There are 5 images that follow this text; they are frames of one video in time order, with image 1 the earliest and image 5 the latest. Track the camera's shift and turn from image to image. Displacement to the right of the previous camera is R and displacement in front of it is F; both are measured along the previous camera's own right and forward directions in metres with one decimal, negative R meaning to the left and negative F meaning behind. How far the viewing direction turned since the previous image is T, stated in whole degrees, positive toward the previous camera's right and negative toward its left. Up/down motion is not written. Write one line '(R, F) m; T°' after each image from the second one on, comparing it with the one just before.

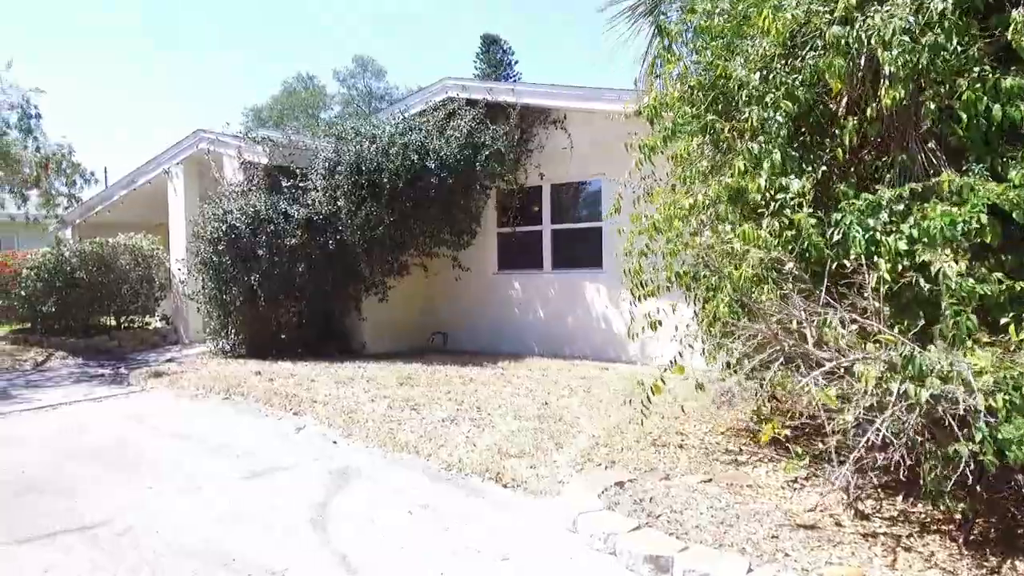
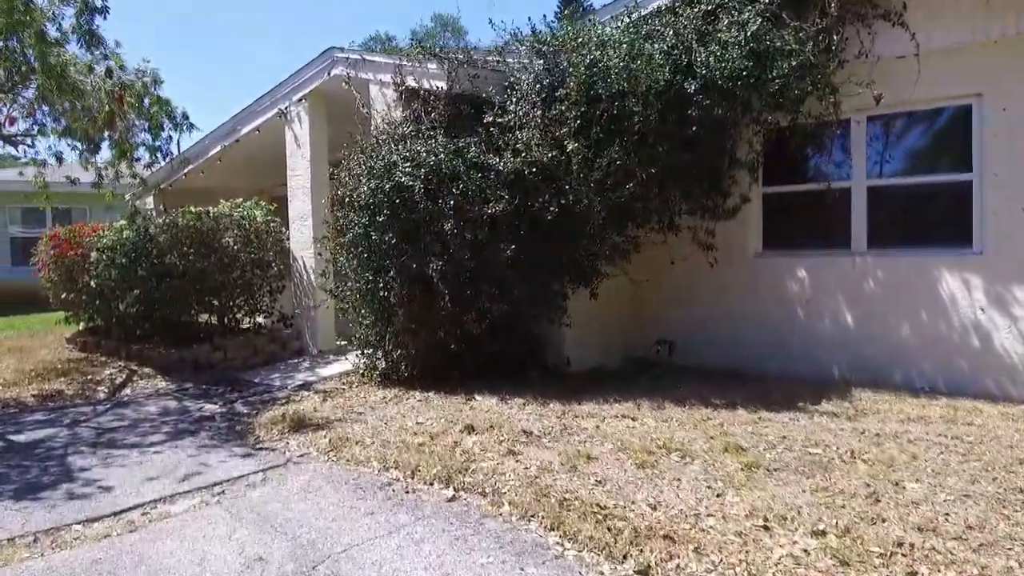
(-2.5, +4.0) m; -4°
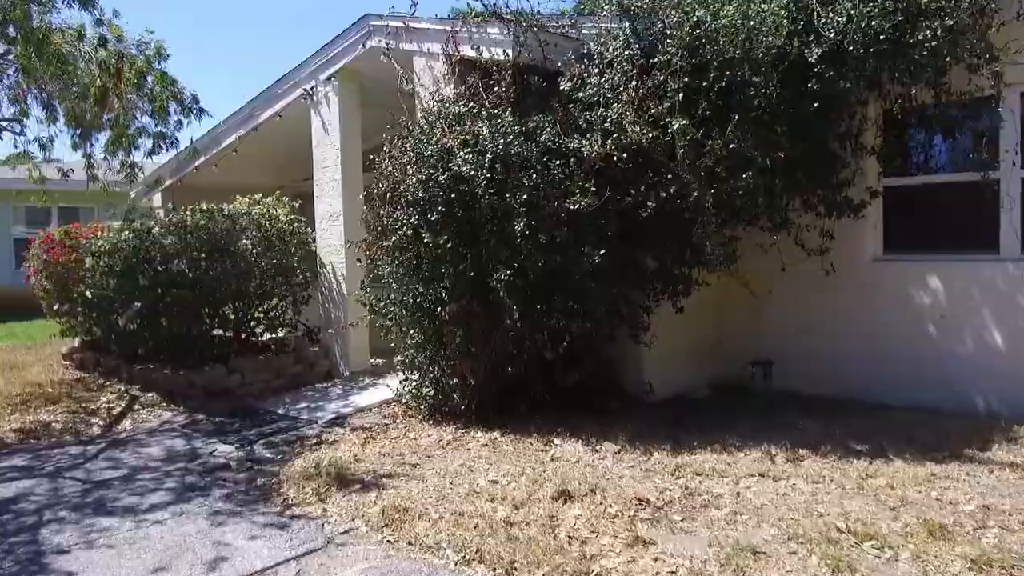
(-0.6, +1.4) m; -1°
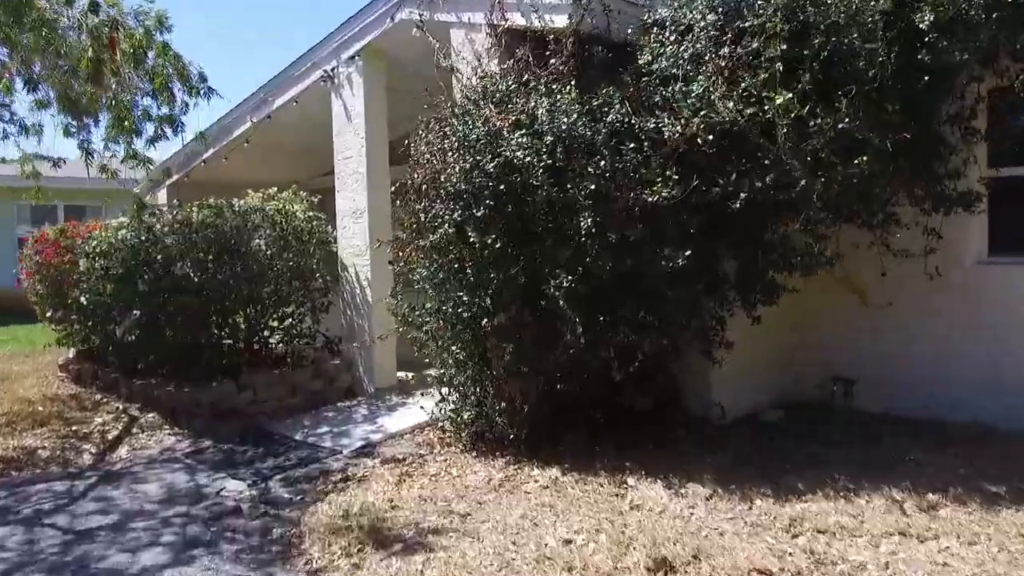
(-0.3, +0.9) m; -1°
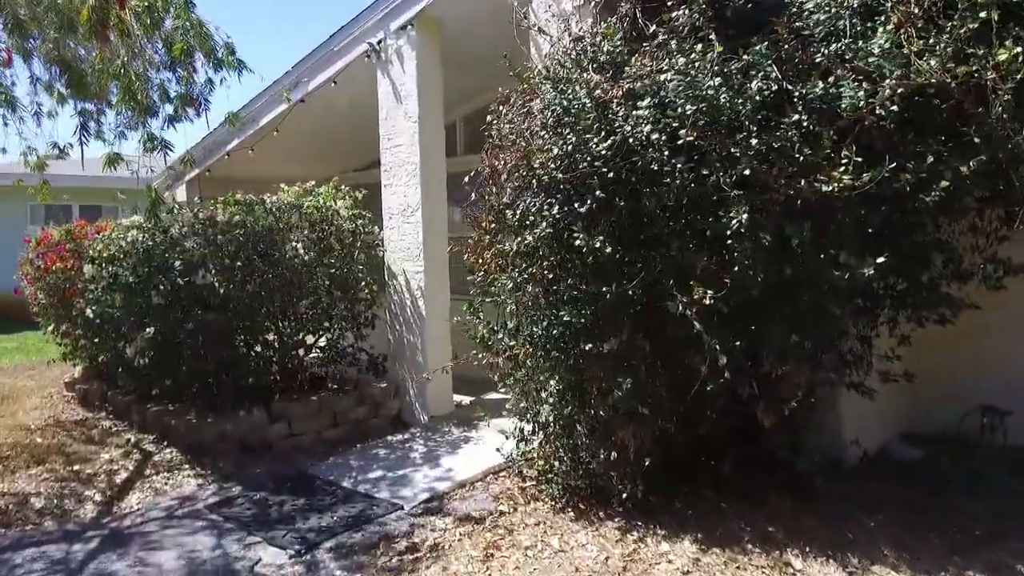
(-0.5, +1.1) m; -1°
